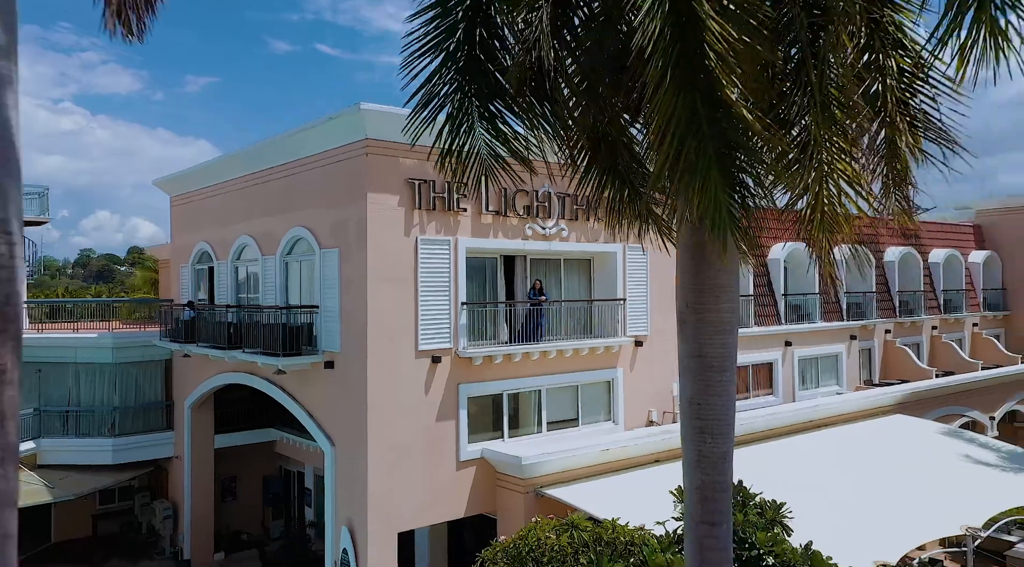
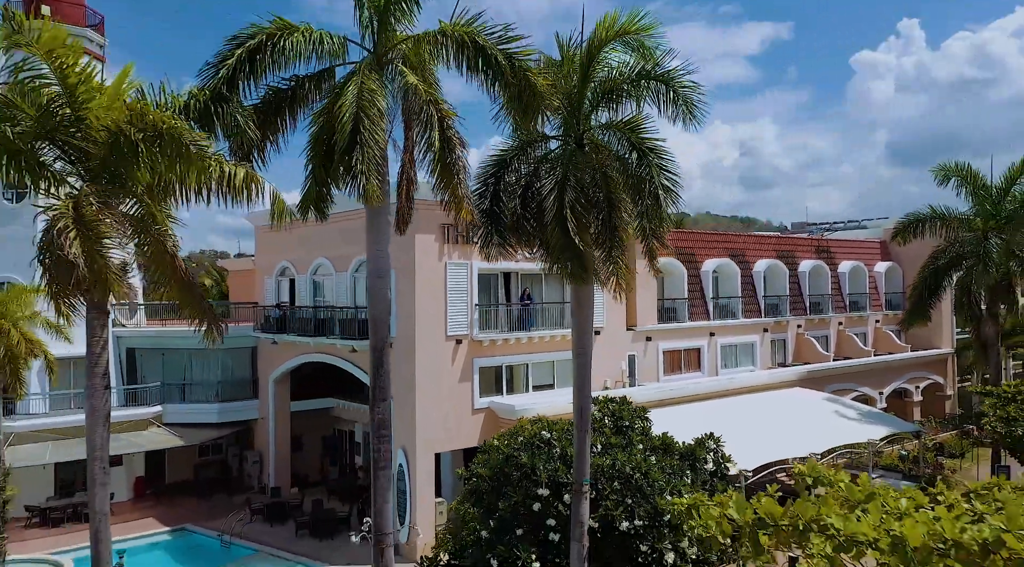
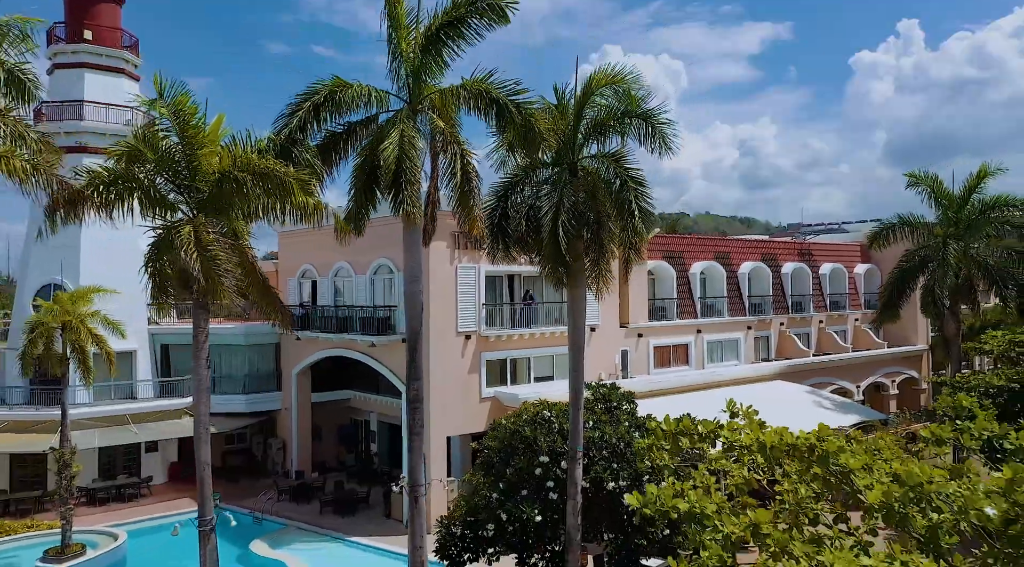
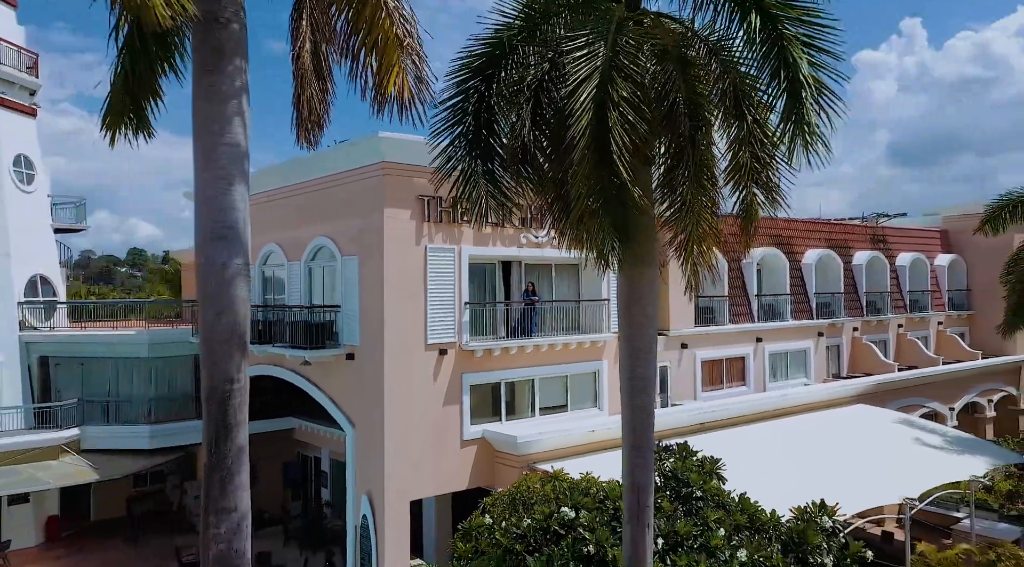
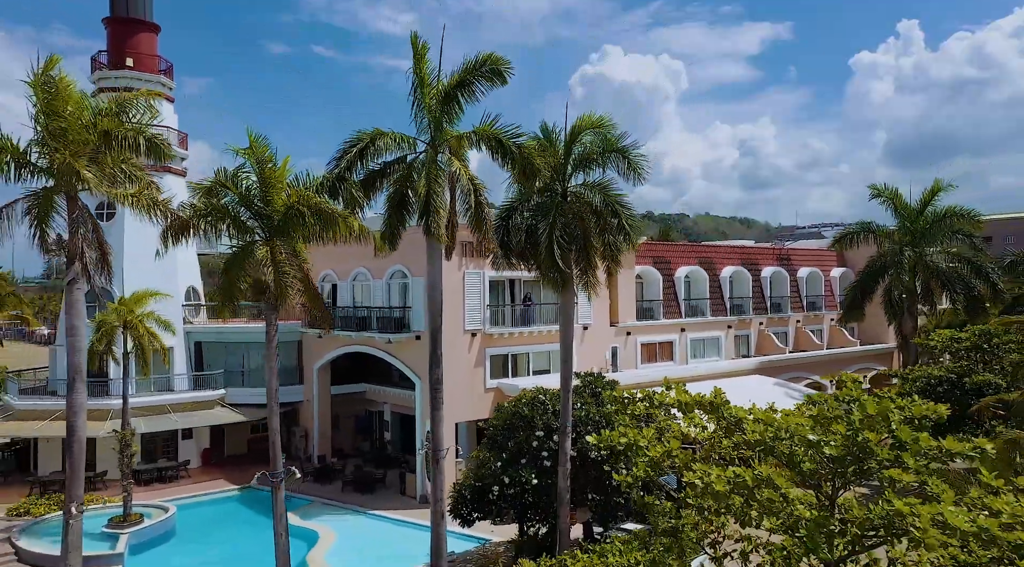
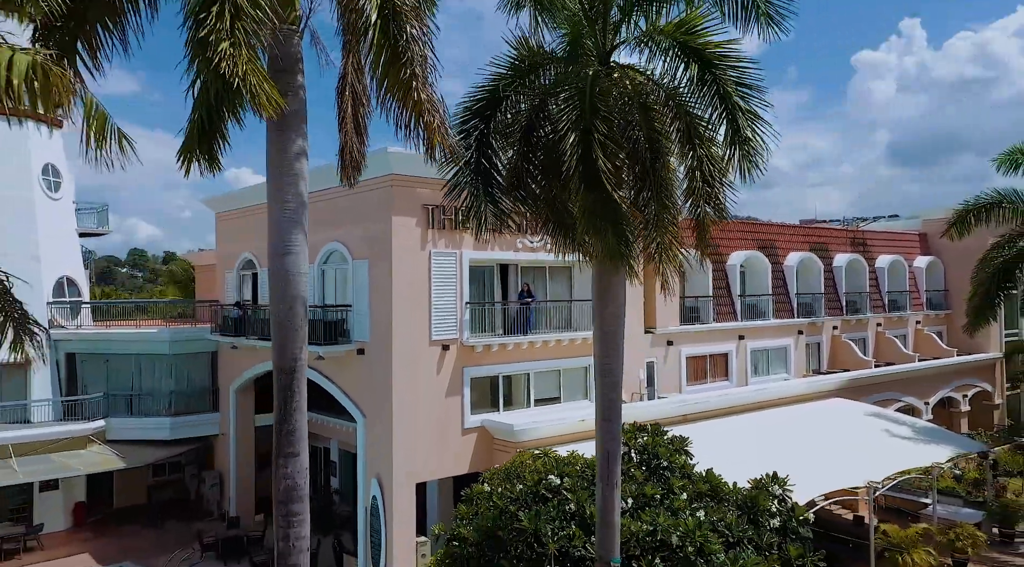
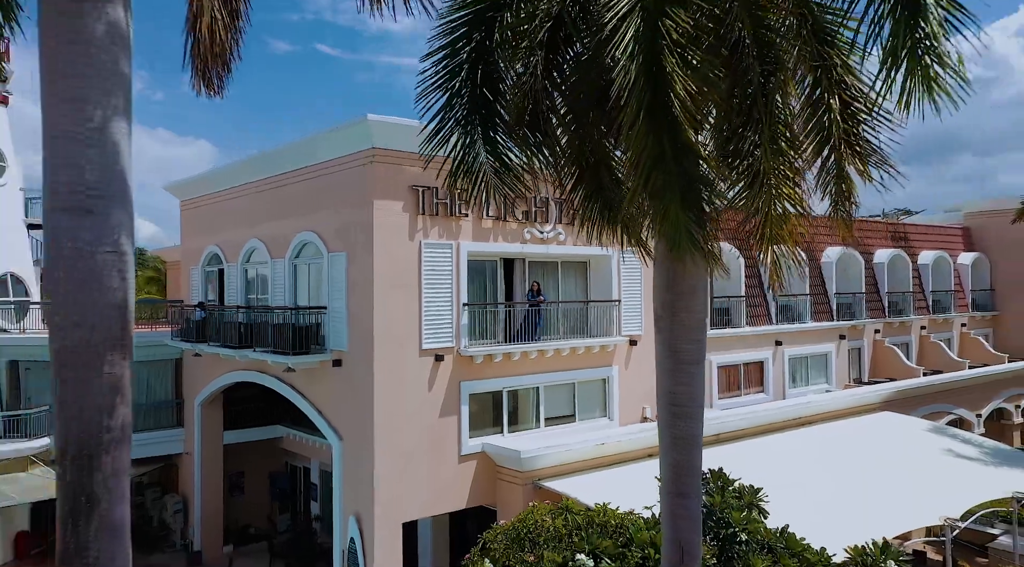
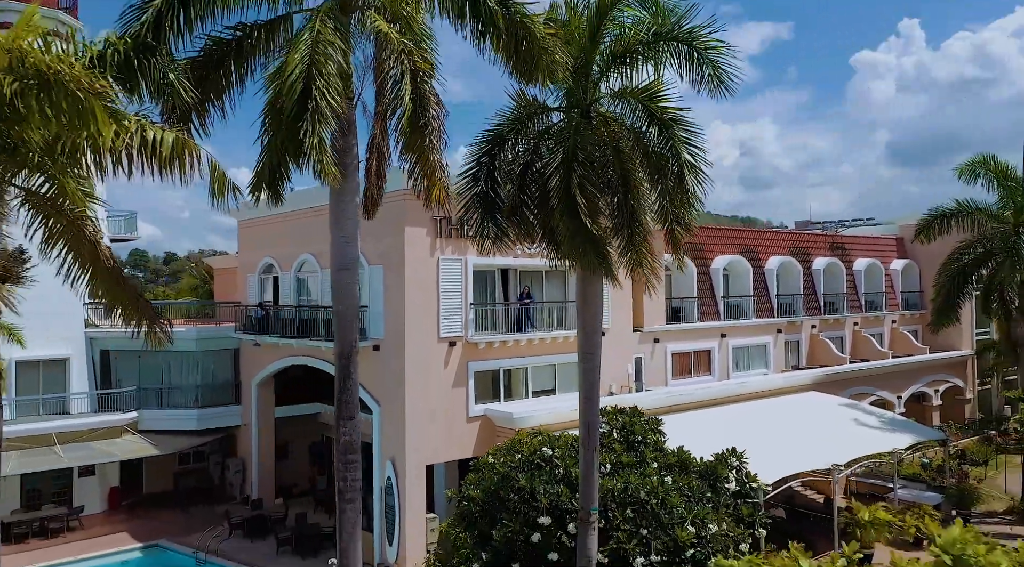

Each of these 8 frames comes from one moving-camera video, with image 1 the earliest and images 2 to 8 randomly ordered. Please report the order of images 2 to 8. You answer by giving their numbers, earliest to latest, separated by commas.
7, 4, 6, 8, 2, 3, 5
